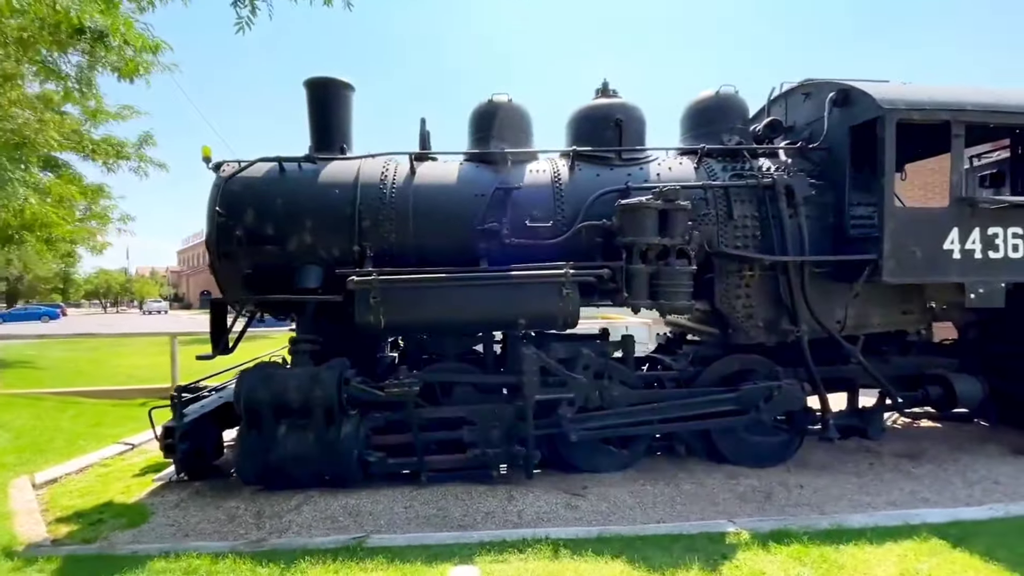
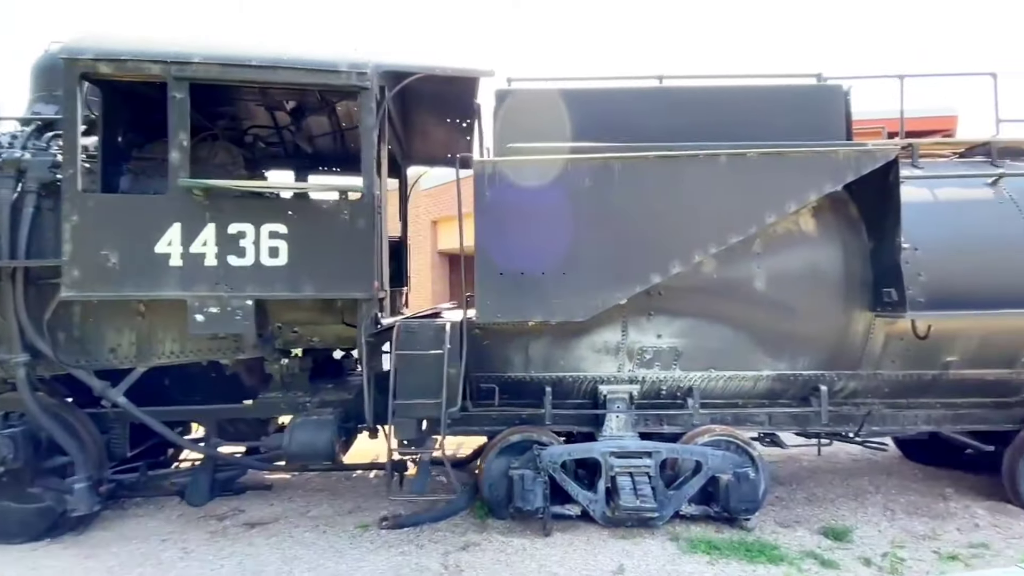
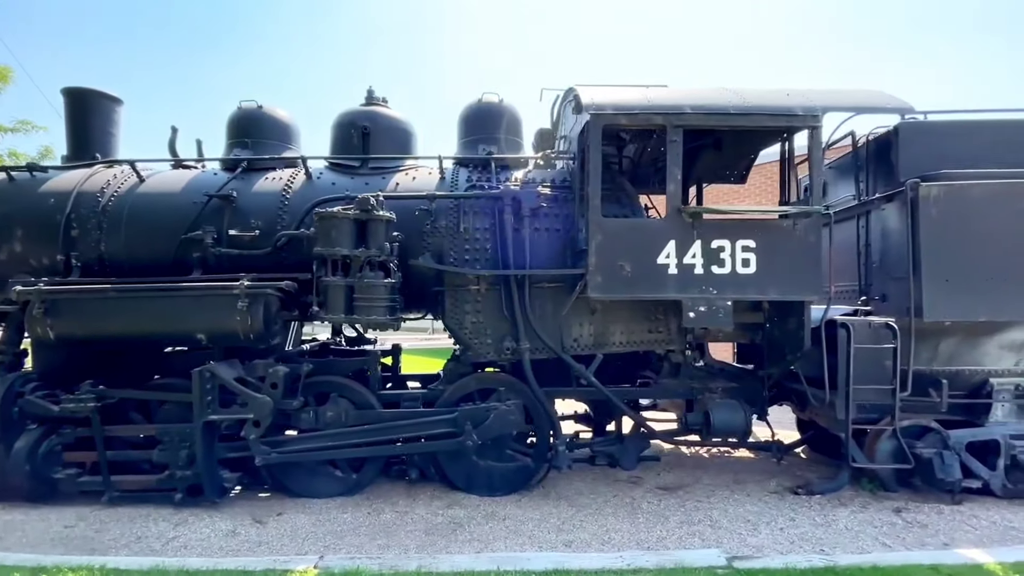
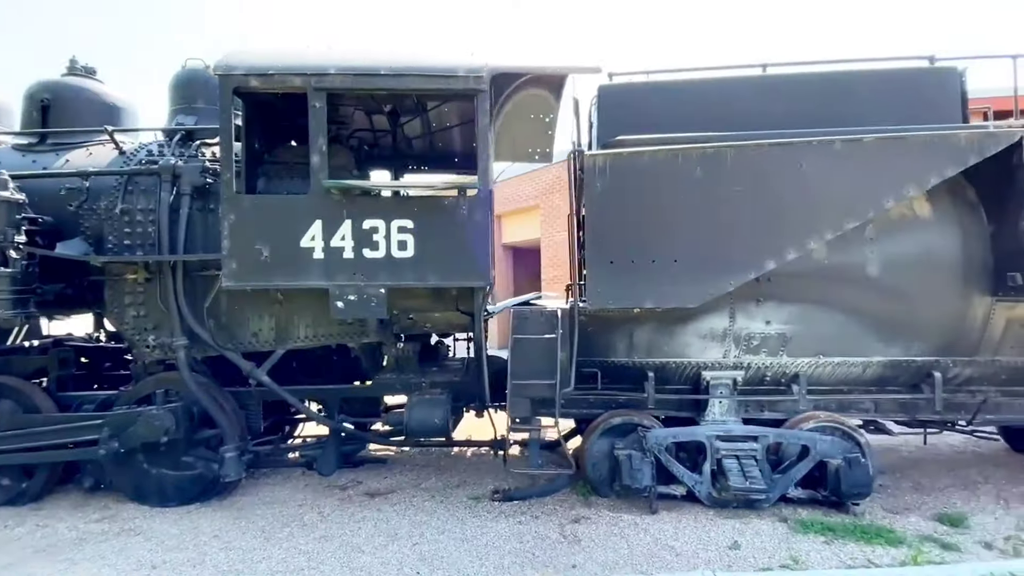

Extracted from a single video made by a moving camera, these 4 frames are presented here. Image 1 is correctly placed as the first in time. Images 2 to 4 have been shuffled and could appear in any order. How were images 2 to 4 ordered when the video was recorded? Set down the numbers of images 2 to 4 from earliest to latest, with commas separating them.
3, 4, 2
